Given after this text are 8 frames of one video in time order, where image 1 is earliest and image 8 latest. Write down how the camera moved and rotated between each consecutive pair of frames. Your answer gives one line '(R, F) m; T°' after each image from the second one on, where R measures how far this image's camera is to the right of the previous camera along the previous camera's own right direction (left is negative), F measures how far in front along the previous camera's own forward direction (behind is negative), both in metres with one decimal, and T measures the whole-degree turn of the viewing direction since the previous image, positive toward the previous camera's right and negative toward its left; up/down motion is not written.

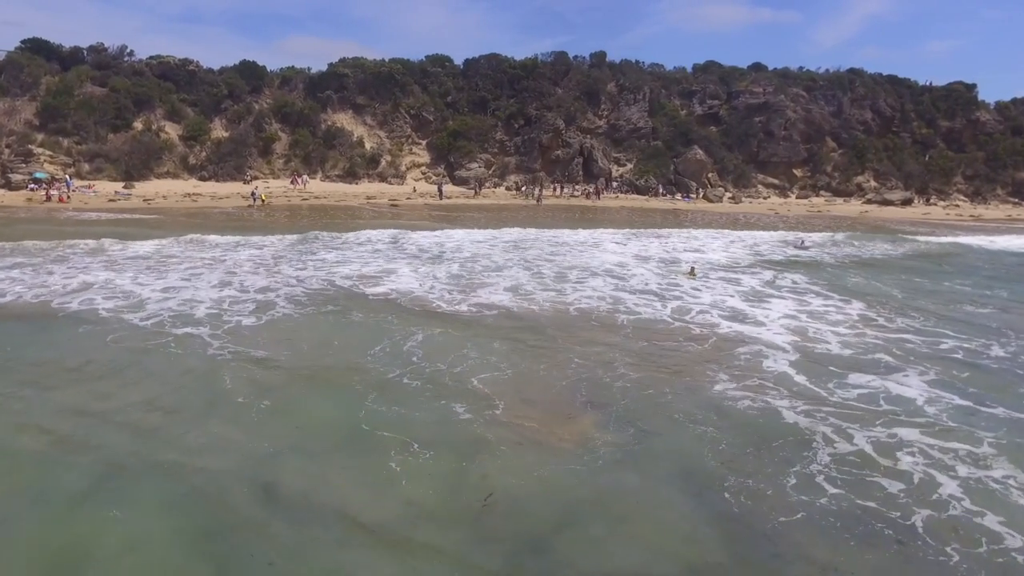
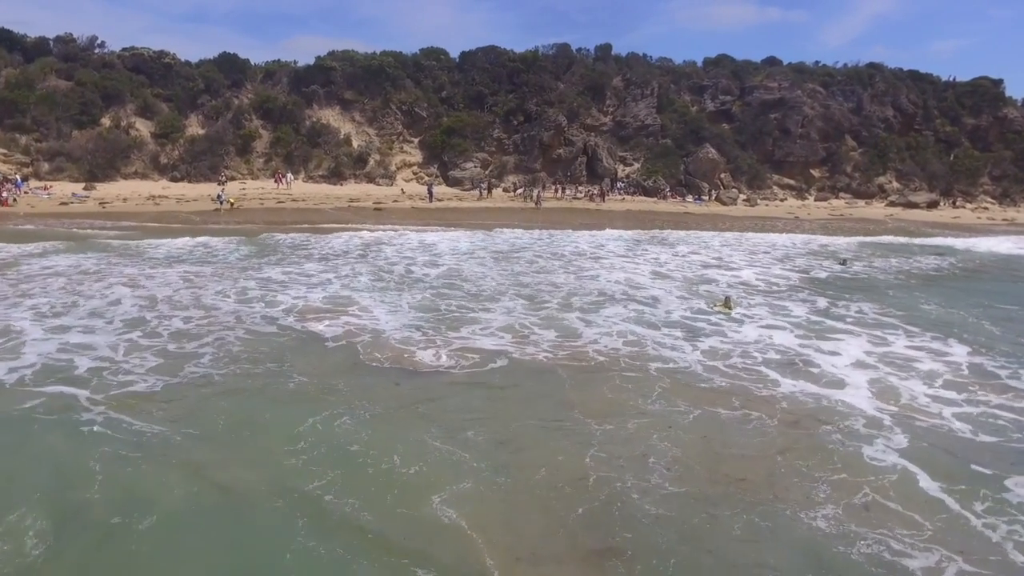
(+0.1, +3.4) m; 0°
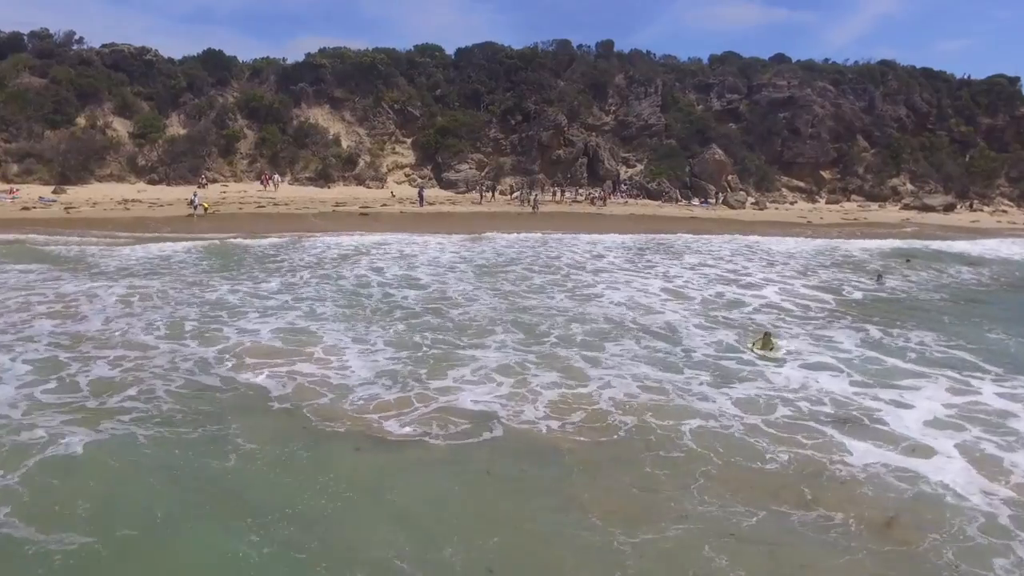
(+0.1, +2.1) m; 0°
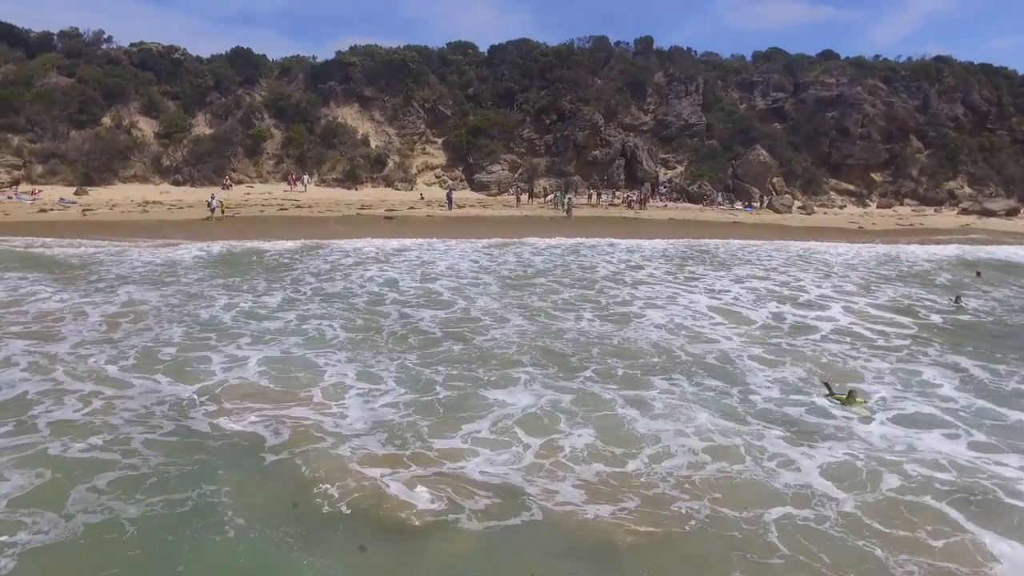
(+0.1, +1.6) m; -2°
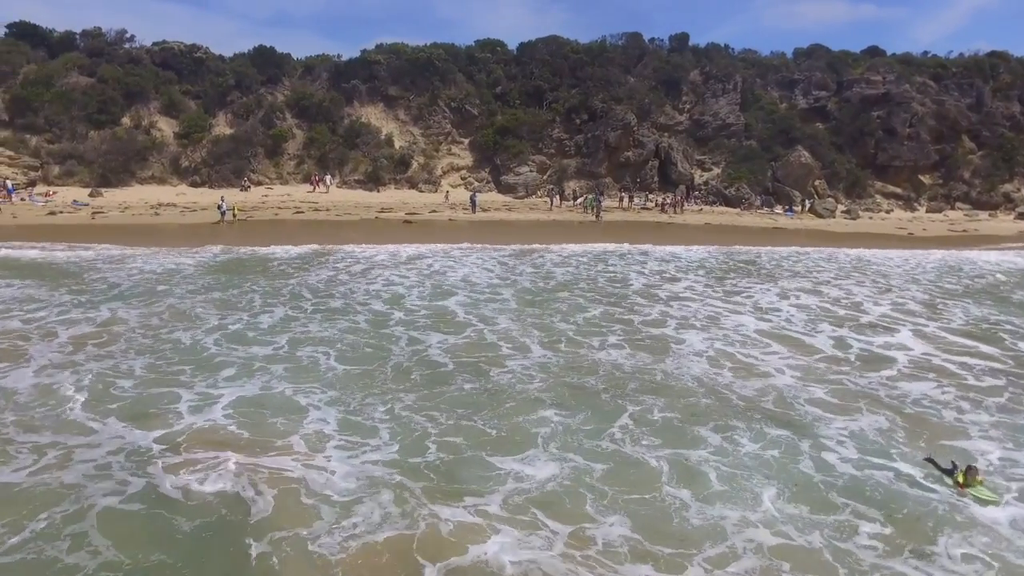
(+0.1, +1.6) m; -2°
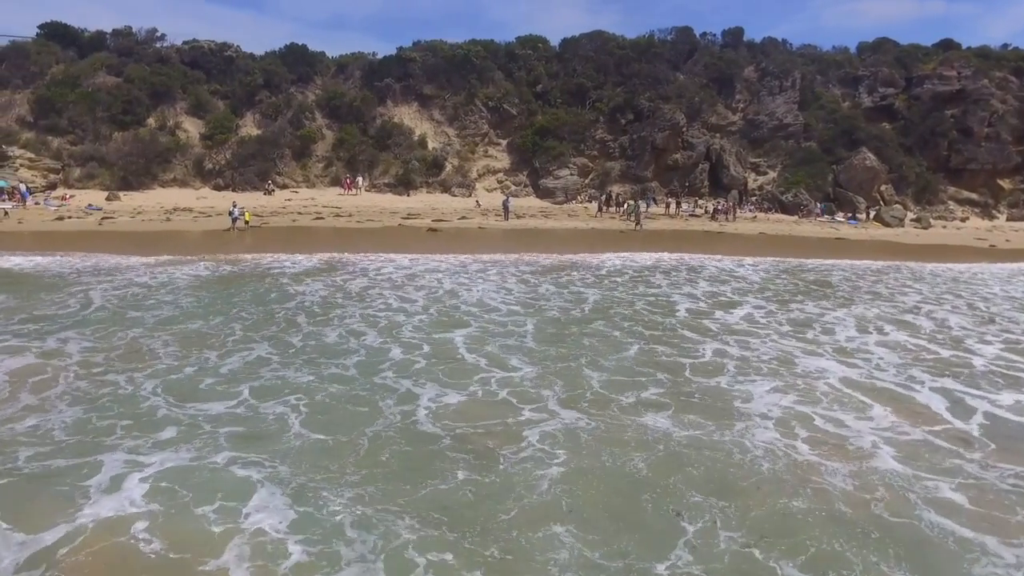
(+0.3, +2.3) m; -3°
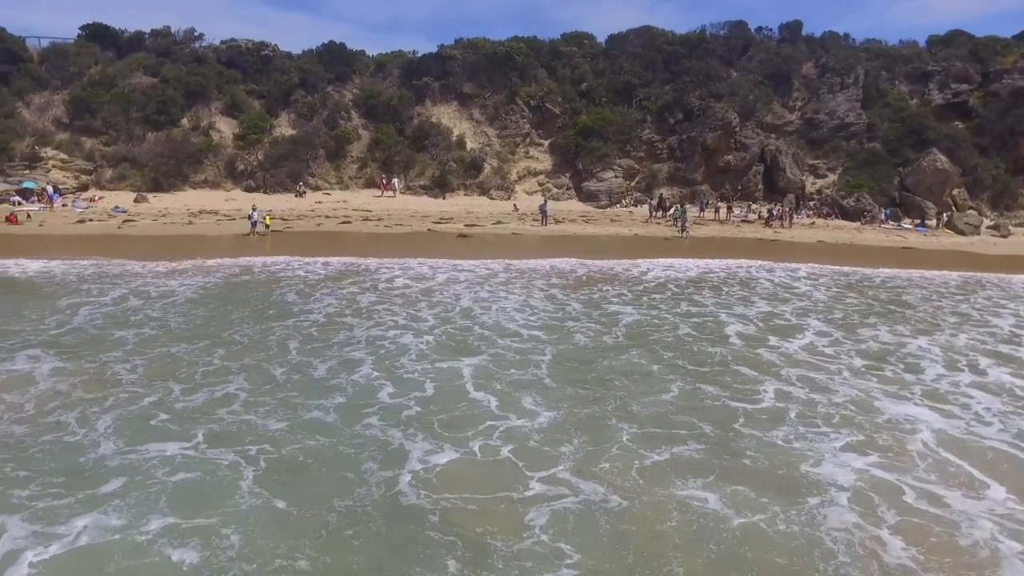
(+0.3, +1.7) m; -3°
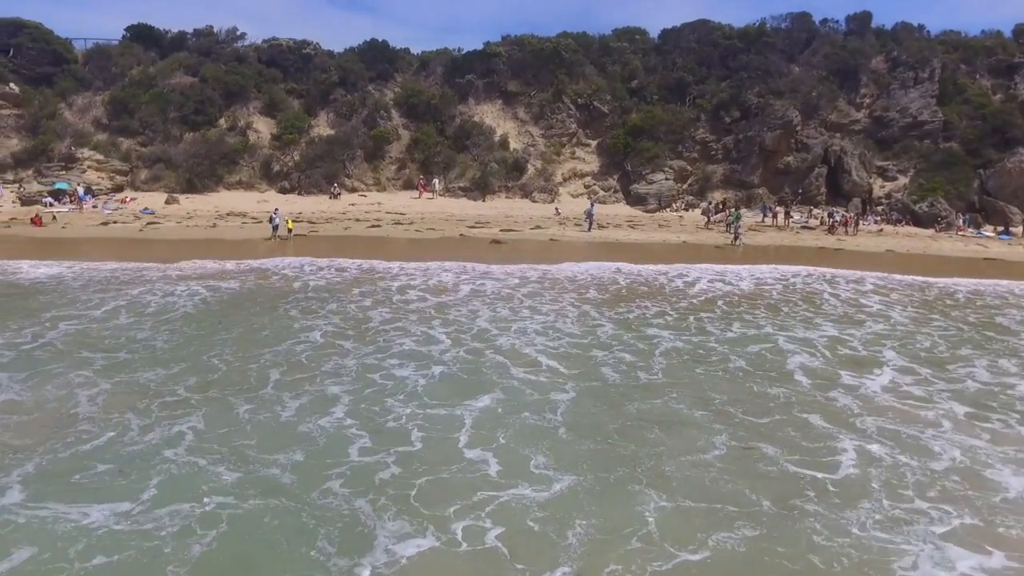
(+0.4, +1.7) m; -4°
